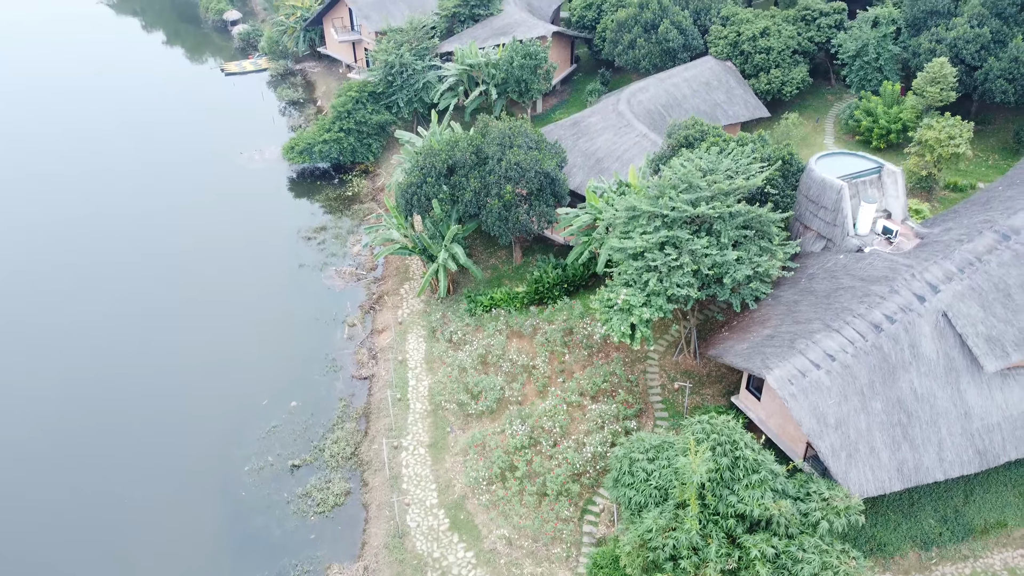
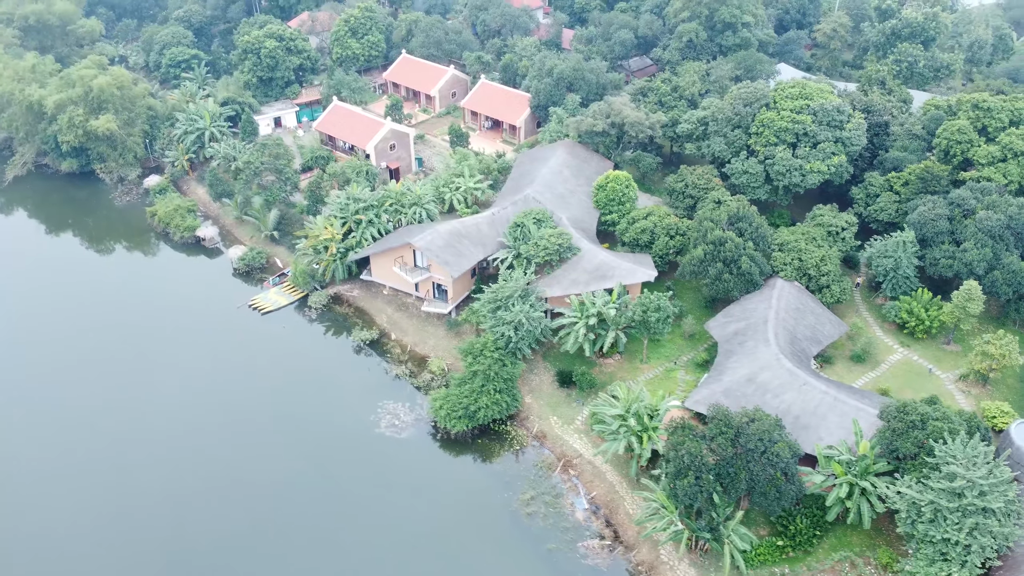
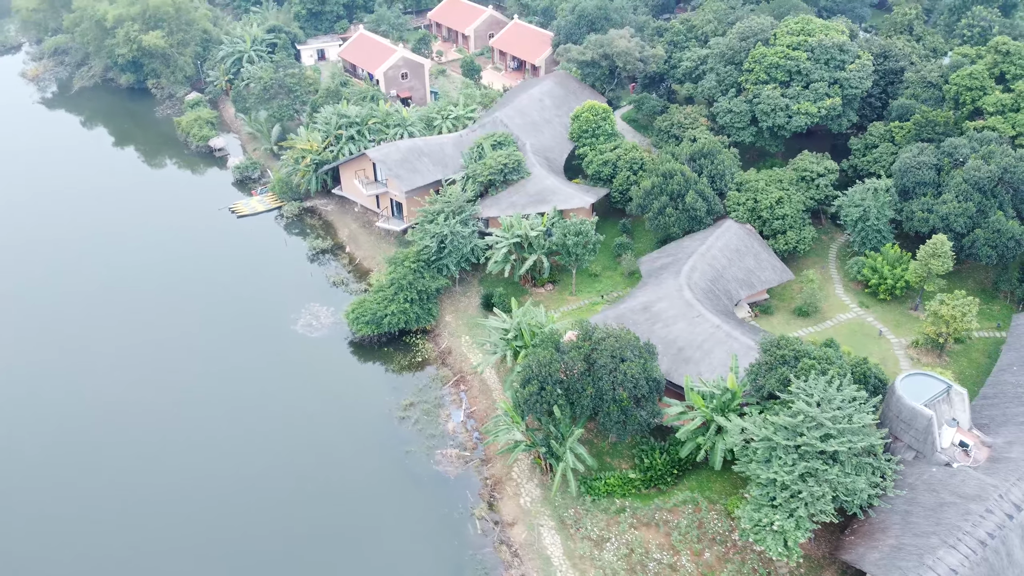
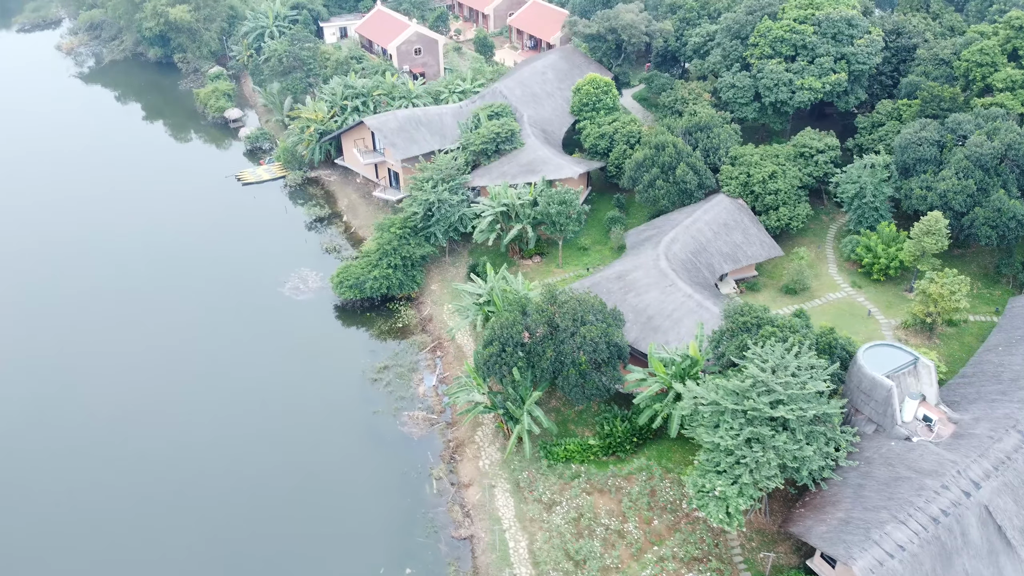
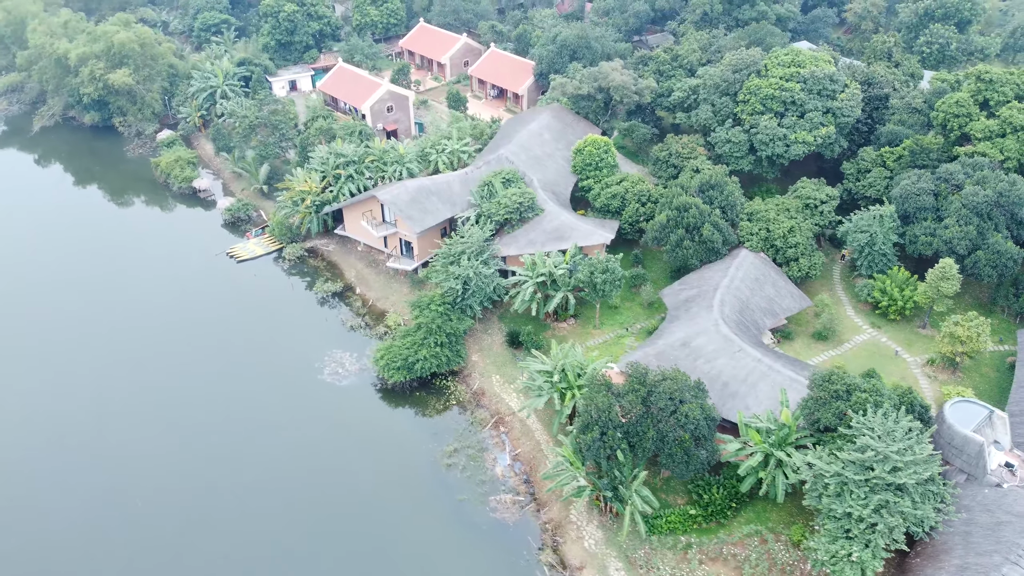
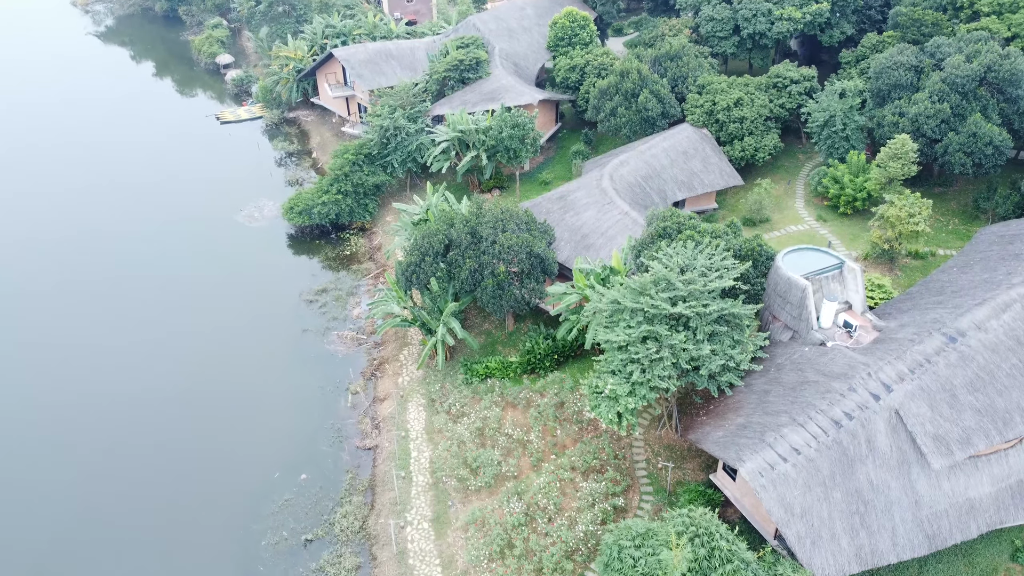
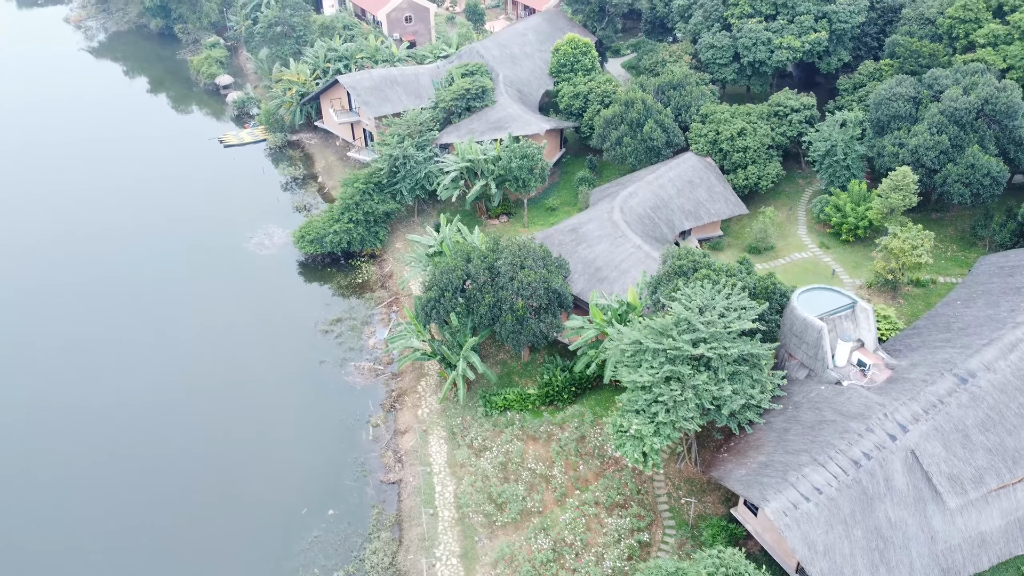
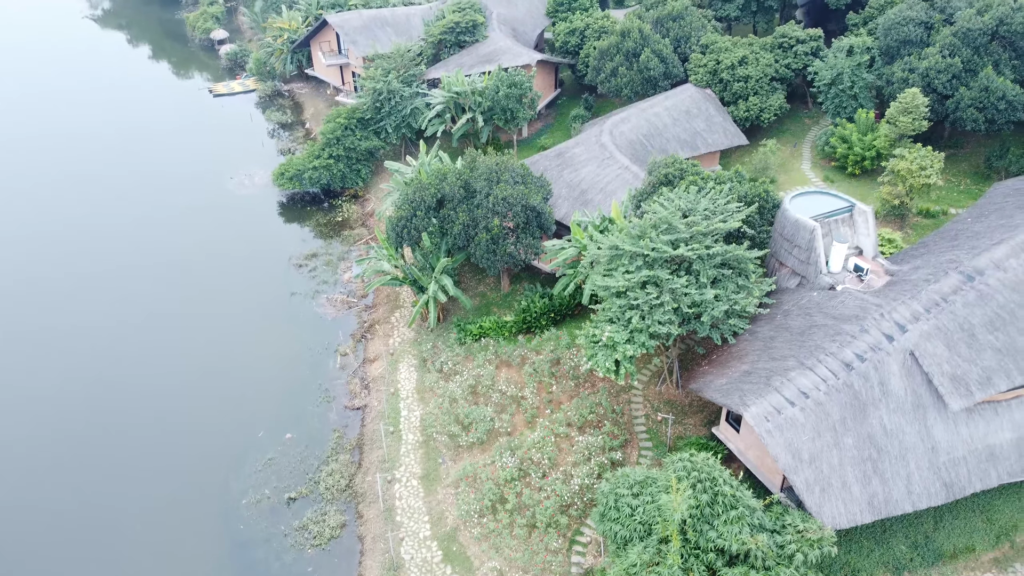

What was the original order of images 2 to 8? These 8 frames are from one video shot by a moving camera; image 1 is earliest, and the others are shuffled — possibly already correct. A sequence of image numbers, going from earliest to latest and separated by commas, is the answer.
8, 6, 7, 4, 3, 5, 2
